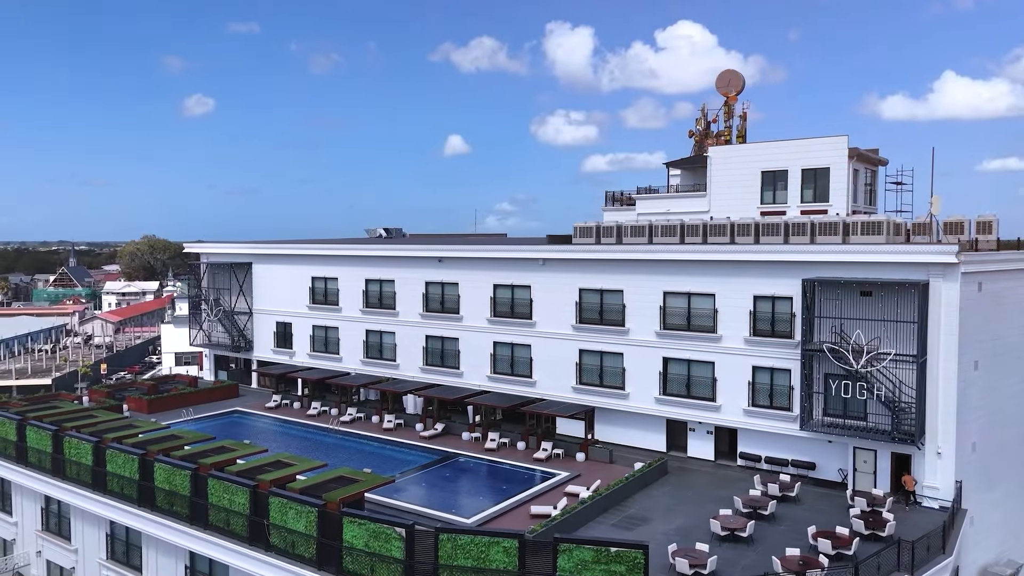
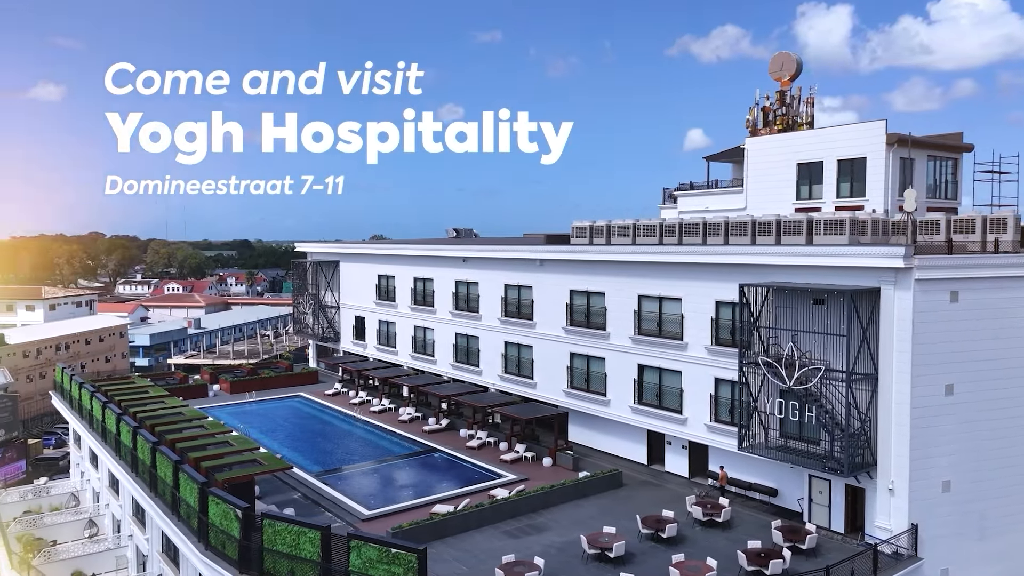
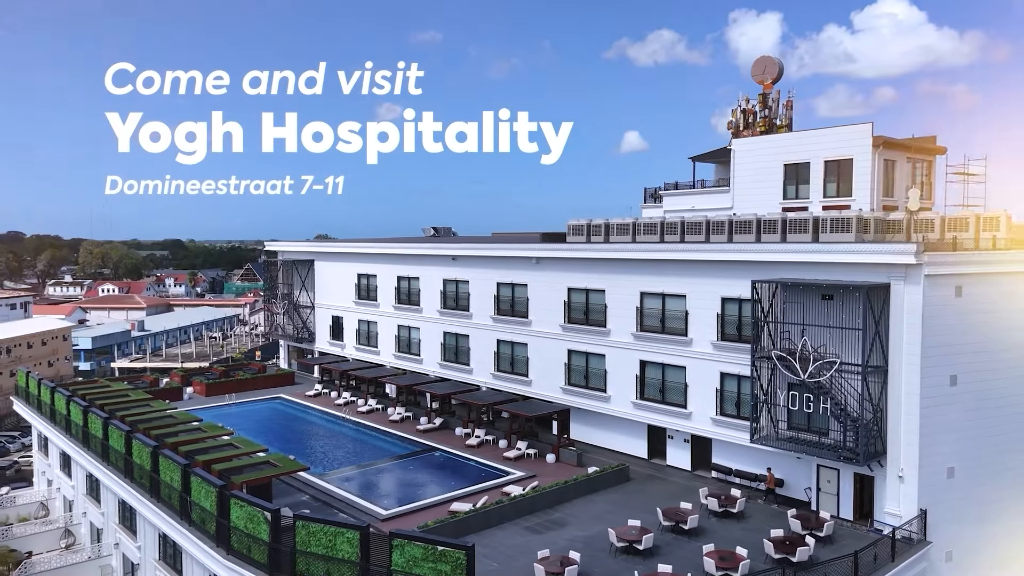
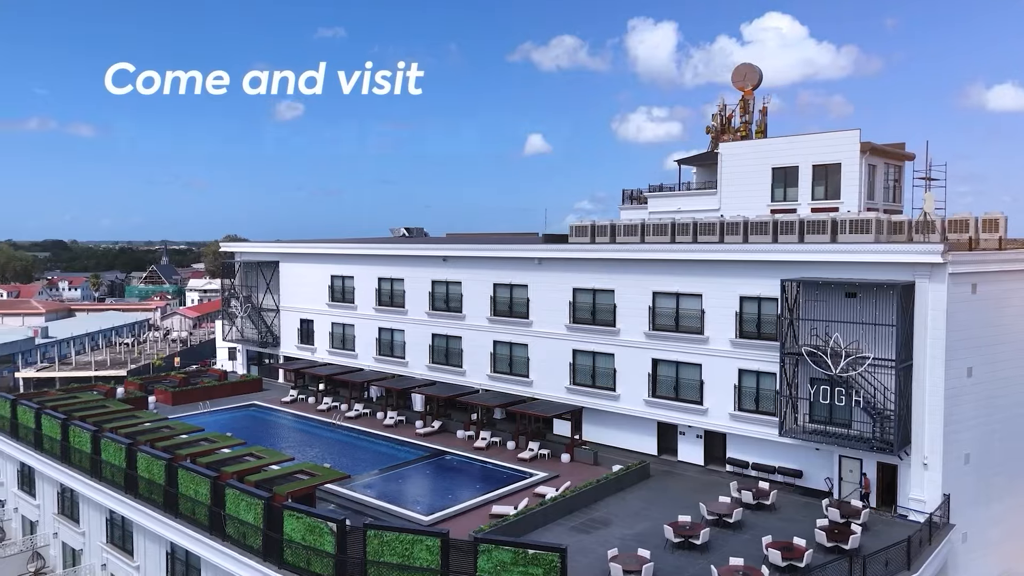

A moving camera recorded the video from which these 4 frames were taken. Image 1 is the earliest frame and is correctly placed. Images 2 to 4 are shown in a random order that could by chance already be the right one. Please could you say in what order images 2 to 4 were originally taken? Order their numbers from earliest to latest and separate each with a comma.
4, 3, 2
